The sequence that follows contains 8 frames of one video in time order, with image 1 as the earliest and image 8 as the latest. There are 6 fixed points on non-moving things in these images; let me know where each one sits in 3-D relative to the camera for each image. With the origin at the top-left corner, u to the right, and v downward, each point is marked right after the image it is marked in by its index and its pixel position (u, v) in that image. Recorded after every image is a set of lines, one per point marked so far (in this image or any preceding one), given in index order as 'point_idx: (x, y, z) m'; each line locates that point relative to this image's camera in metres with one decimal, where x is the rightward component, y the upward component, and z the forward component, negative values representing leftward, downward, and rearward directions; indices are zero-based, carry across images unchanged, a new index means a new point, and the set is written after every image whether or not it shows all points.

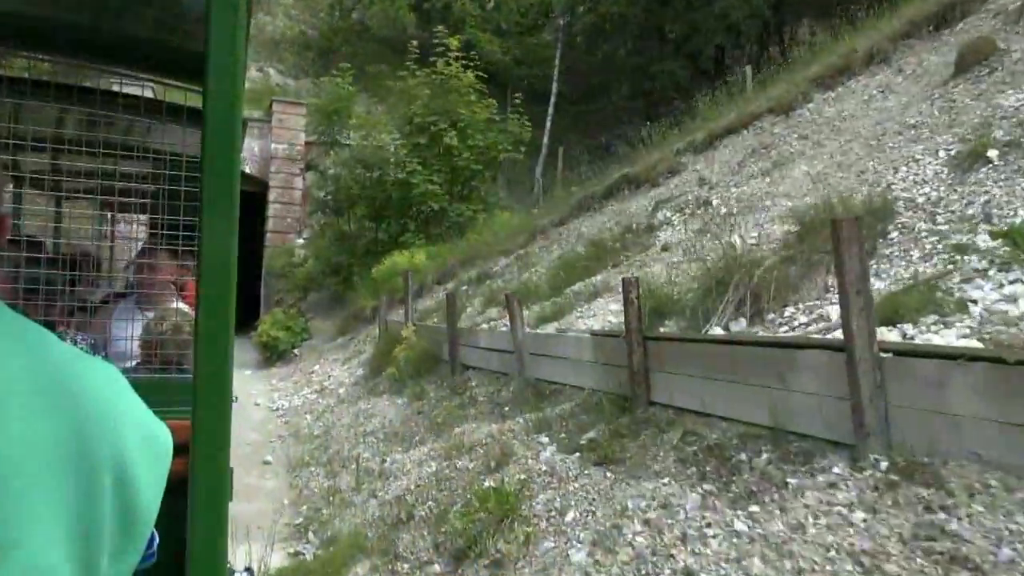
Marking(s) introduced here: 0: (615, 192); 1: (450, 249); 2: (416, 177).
0: (+1.6, +1.4, +12.0) m
1: (-1.2, +0.8, +15.5) m
2: (-2.0, +2.3, +16.3) m
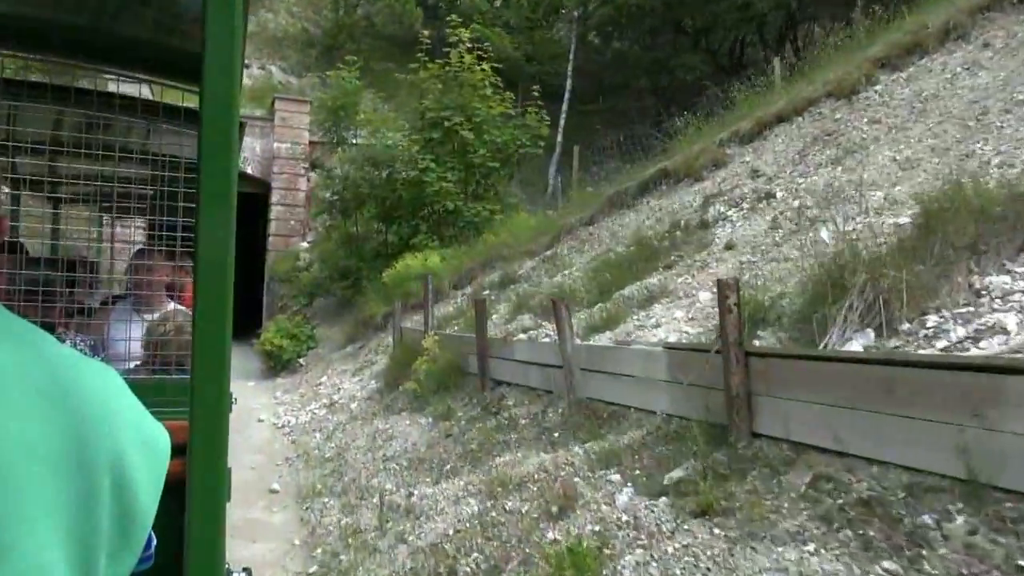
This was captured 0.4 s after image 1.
0: (+1.9, +1.4, +11.0) m
1: (-0.8, +0.7, +14.5) m
2: (-1.6, +2.2, +15.3) m
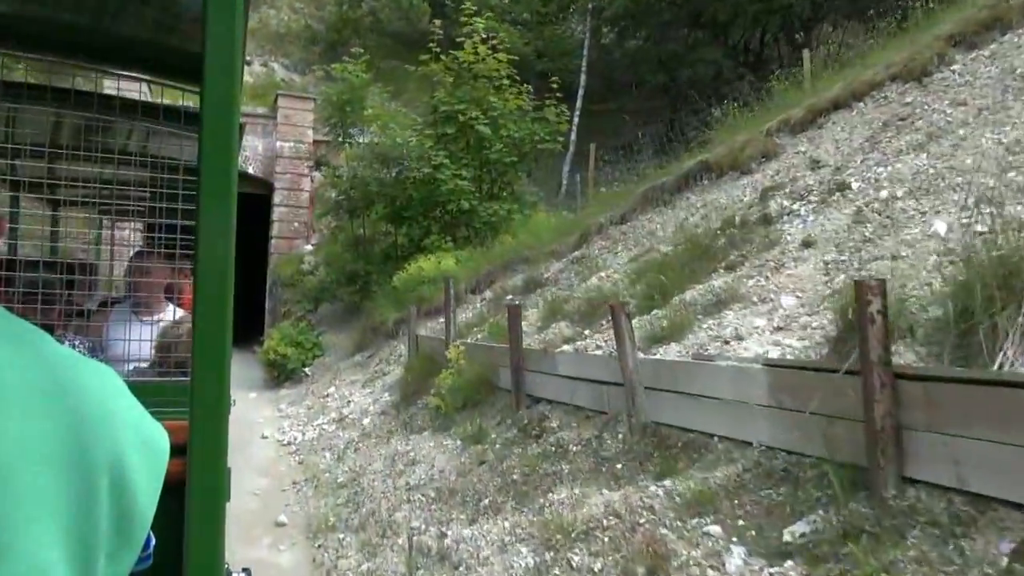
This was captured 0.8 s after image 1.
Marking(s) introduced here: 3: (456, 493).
0: (+2.3, +1.3, +10.1) m
1: (-0.5, +0.6, +13.6) m
2: (-1.3, +2.1, +14.4) m
3: (-0.4, -1.6, +6.2) m
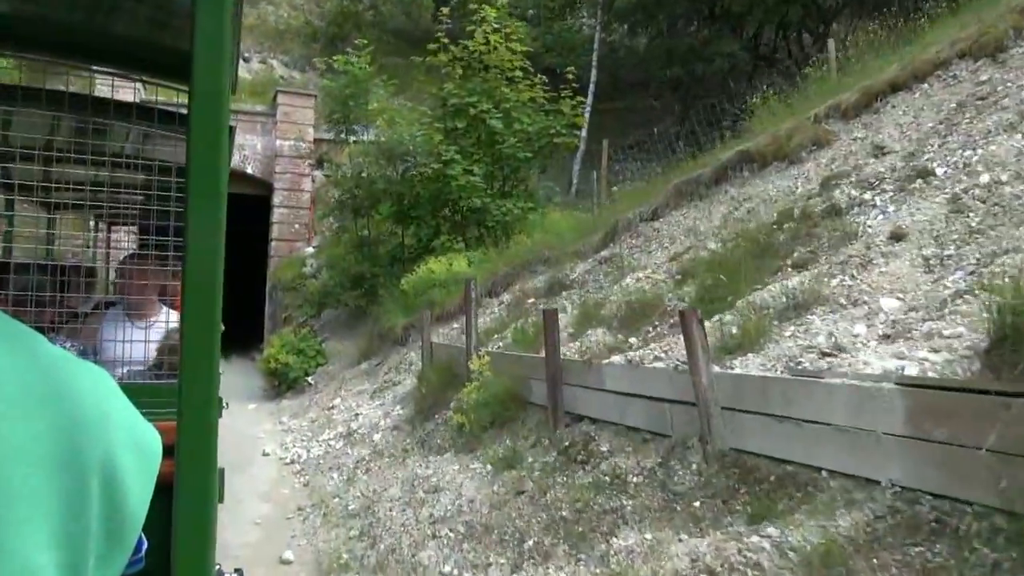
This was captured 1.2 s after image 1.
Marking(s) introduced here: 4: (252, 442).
0: (+2.5, +1.3, +9.2) m
1: (-0.2, +0.6, +12.8) m
2: (-1.0, +2.1, +13.6) m
3: (-0.2, -1.6, +5.4) m
4: (-3.5, -2.0, +10.6) m
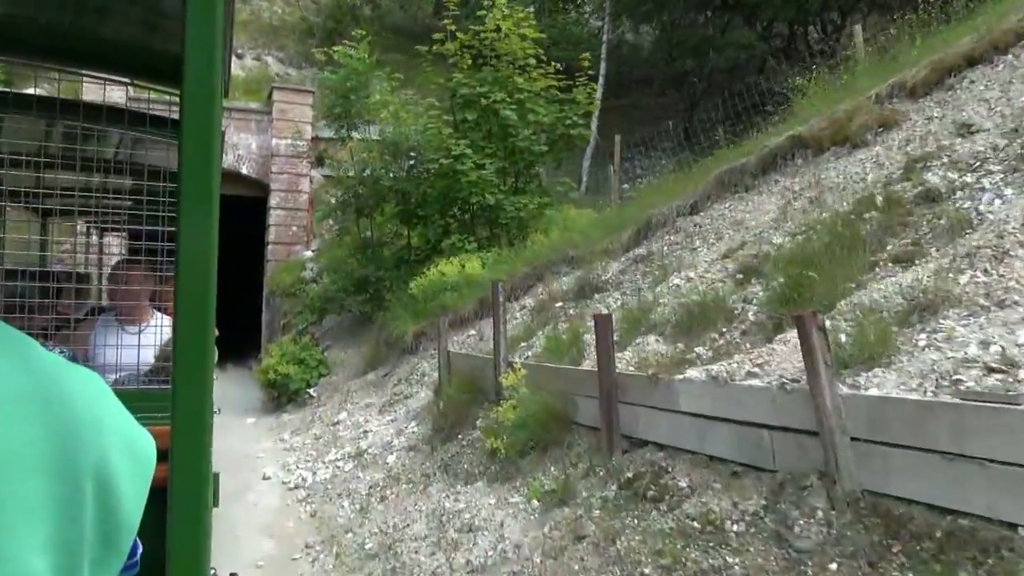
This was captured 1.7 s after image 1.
0: (+2.8, +1.3, +8.3) m
1: (0.0, +0.5, +11.9) m
2: (-0.8, +2.0, +12.7) m
3: (+0.2, -1.6, +4.4) m
4: (-3.2, -2.1, +9.6) m
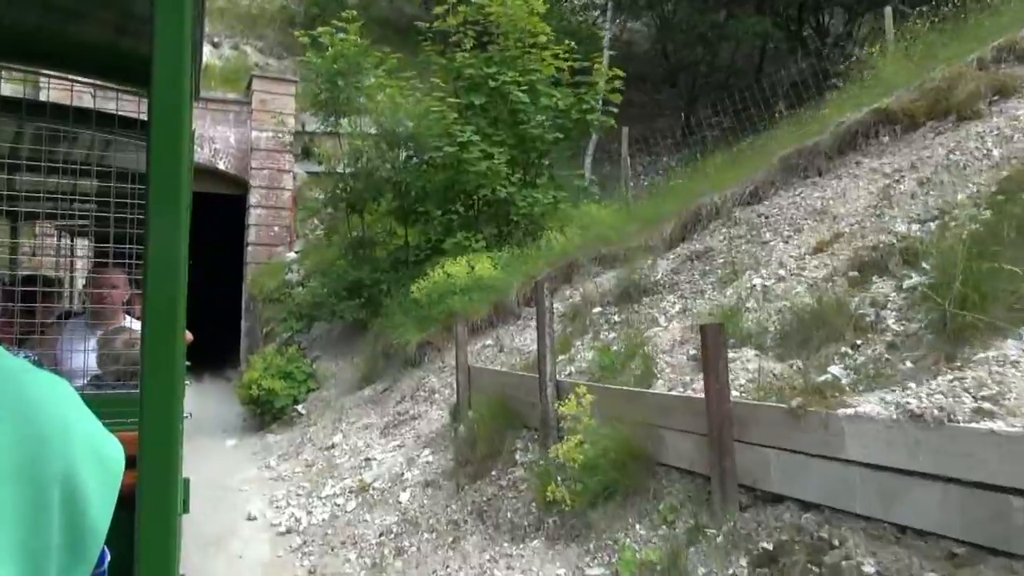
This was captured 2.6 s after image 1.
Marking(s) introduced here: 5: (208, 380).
0: (+3.1, +1.3, +7.1) m
1: (+0.2, +0.5, +10.6) m
2: (-0.6, +2.0, +11.3) m
3: (+0.6, -1.6, +3.1) m
4: (-2.9, -2.2, +8.2) m
5: (-6.4, -1.9, +16.7) m
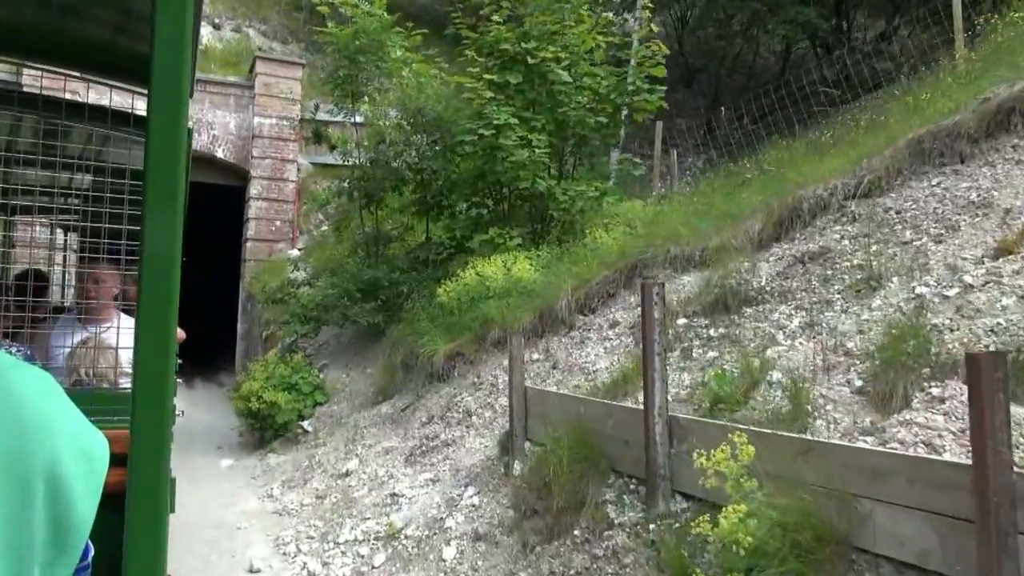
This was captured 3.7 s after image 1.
0: (+3.6, +1.2, +5.8) m
1: (+0.7, +0.4, +9.2) m
2: (-0.1, +1.9, +10.0) m
3: (+1.1, -1.6, +1.8) m
4: (-2.4, -2.1, +6.8) m
5: (-6.0, -1.9, +15.3) m
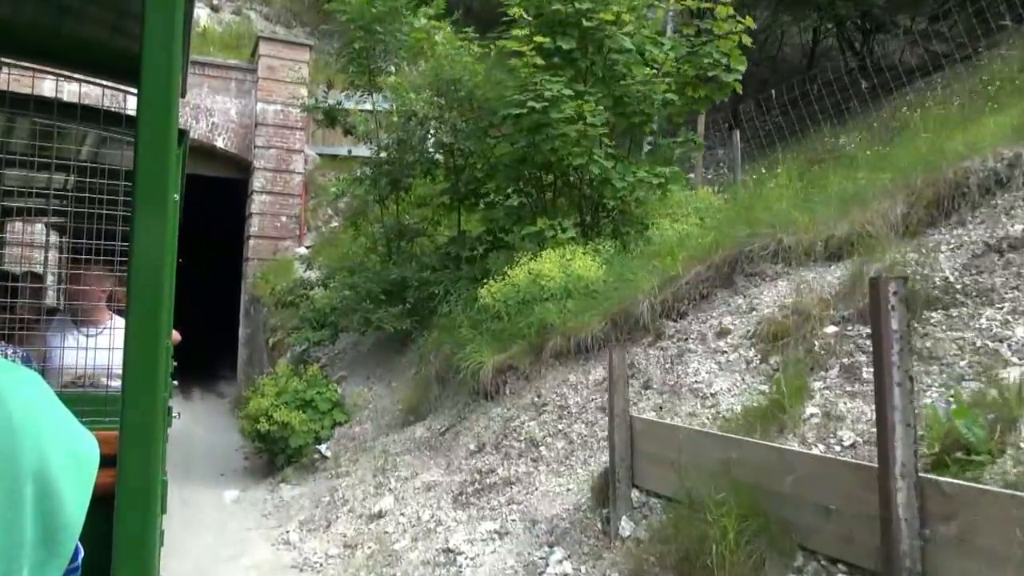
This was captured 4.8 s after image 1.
0: (+4.2, +1.2, +4.4) m
1: (+1.3, +0.4, +7.8) m
2: (+0.5, +1.9, +8.6) m
3: (+1.7, -1.6, +0.3) m
4: (-1.8, -2.1, +5.4) m
5: (-5.5, -1.9, +13.9) m
